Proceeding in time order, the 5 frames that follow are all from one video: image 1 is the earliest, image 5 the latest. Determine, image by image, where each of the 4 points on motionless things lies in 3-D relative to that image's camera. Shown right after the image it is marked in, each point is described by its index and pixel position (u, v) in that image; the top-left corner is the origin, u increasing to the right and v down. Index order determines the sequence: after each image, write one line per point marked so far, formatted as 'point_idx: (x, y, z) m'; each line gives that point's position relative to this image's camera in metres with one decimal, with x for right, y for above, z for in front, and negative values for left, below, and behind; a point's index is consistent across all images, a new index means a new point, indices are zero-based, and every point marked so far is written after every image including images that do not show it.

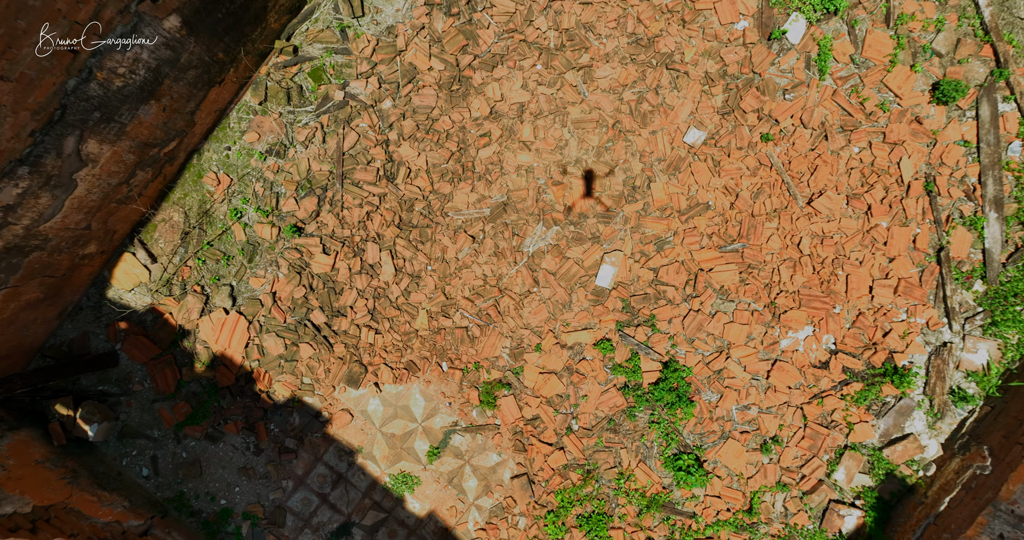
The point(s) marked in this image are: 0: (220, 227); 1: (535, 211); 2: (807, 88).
0: (-2.2, +0.3, +3.7) m
1: (+0.2, +0.4, +3.6) m
2: (+2.2, +1.4, +3.6) m
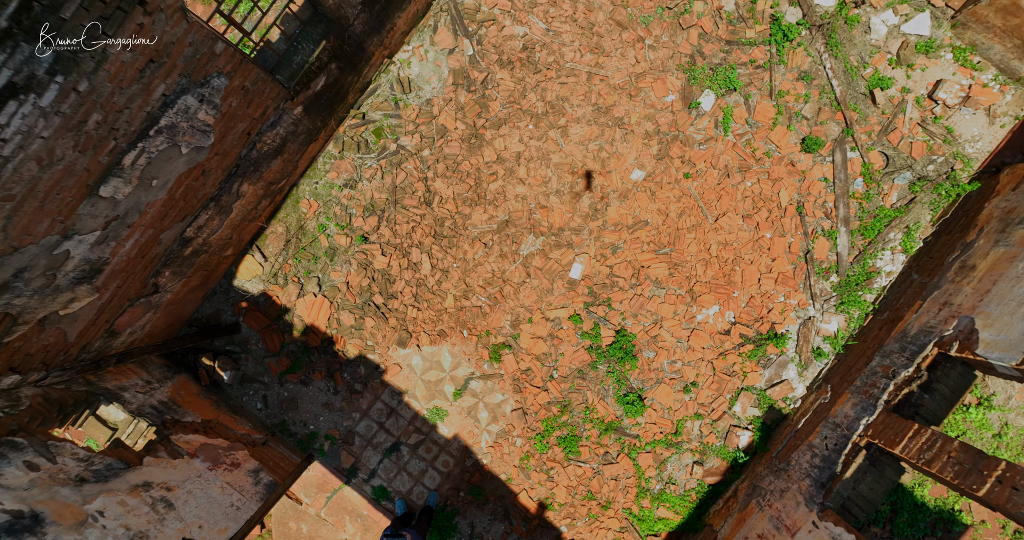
0: (-2.2, +0.4, +5.3) m
1: (+0.2, +0.5, +5.2) m
2: (+2.2, +1.4, +5.2) m
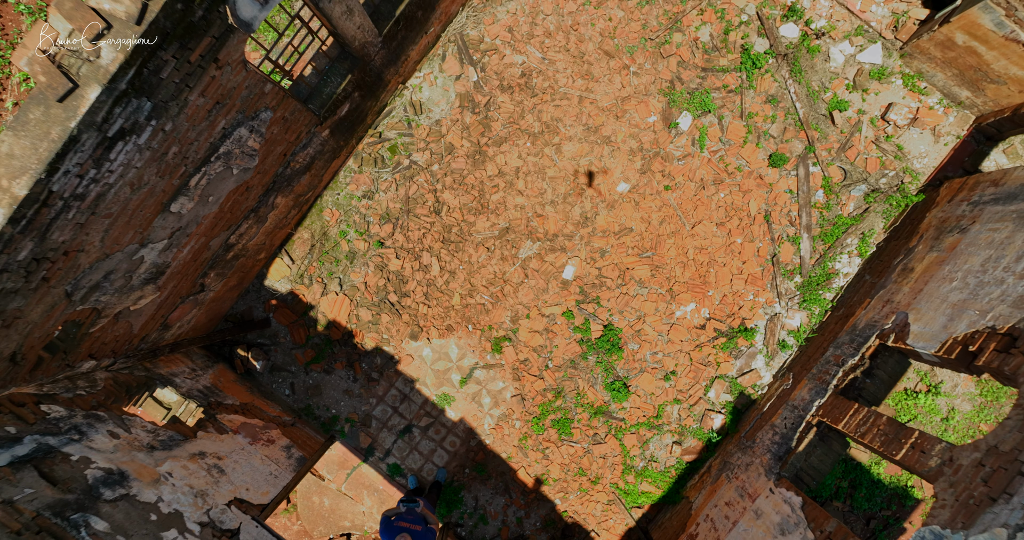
0: (-2.2, +0.4, +6.0) m
1: (+0.2, +0.5, +5.9) m
2: (+2.2, +1.4, +5.8) m
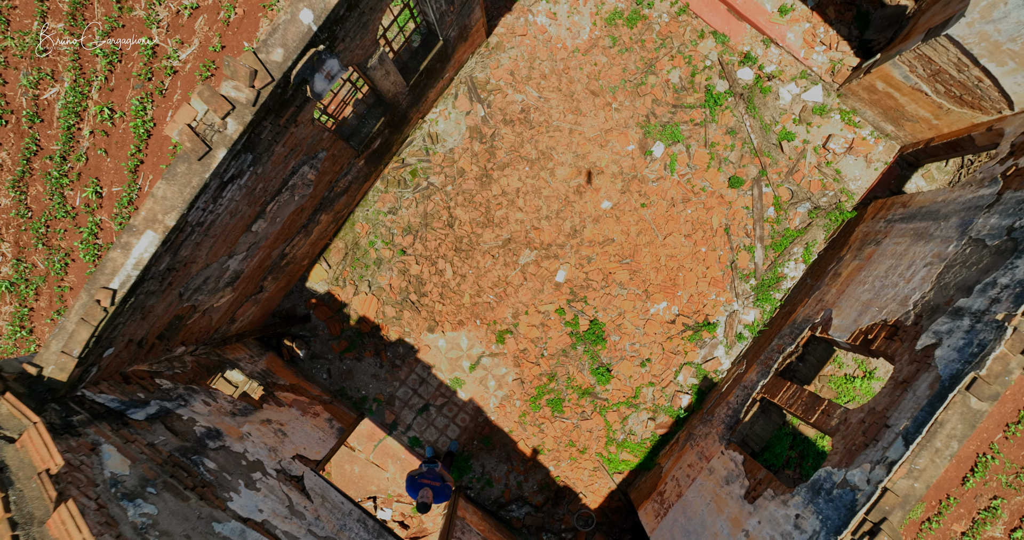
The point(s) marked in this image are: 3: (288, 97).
0: (-2.2, +0.3, +7.1) m
1: (+0.2, +0.4, +7.0) m
2: (+2.2, +1.3, +7.0) m
3: (-1.9, +1.5, +4.1) m
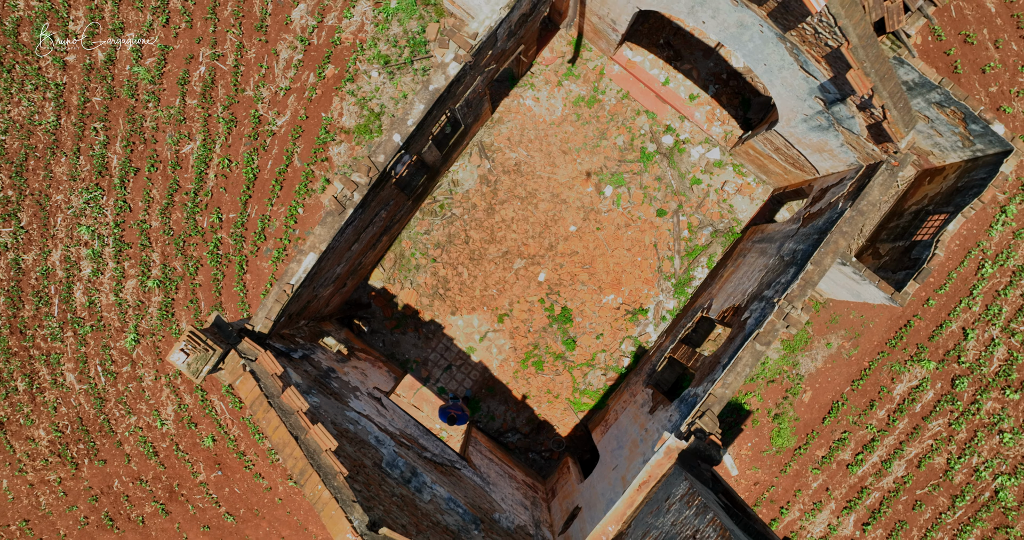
0: (-2.3, +0.2, +10.3) m
1: (+0.1, +0.3, +10.2) m
2: (+2.1, +1.2, +10.2) m
3: (-2.0, +1.4, +7.3) m
